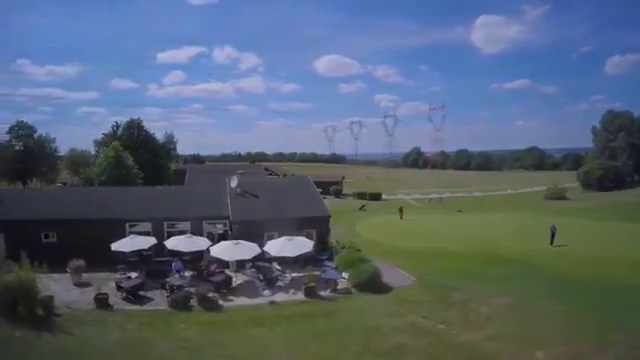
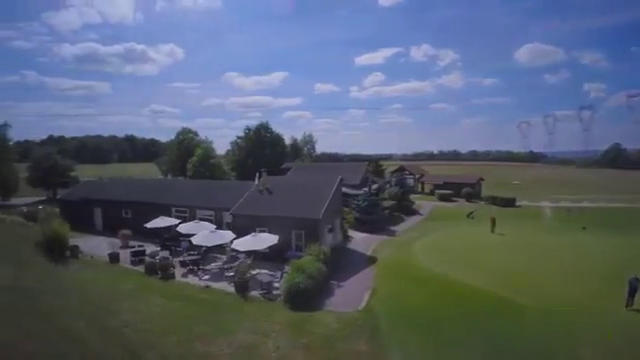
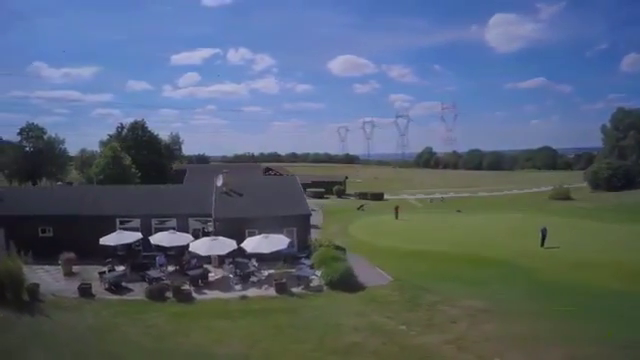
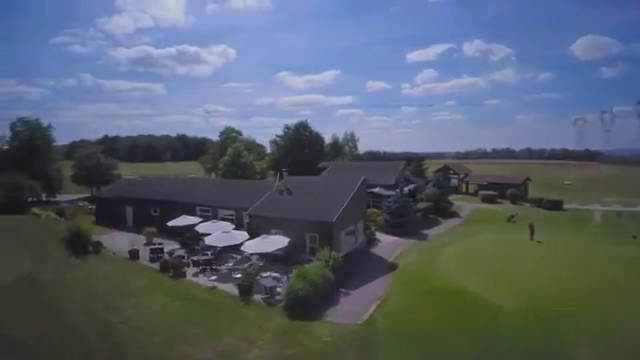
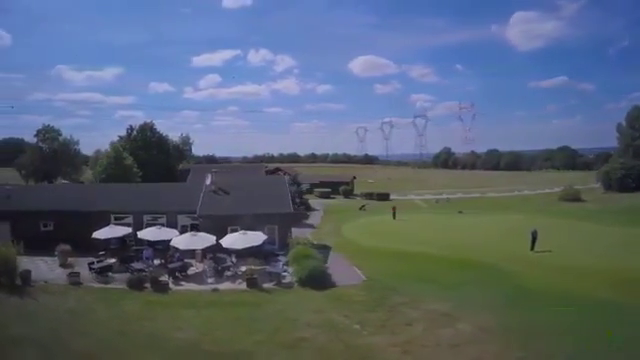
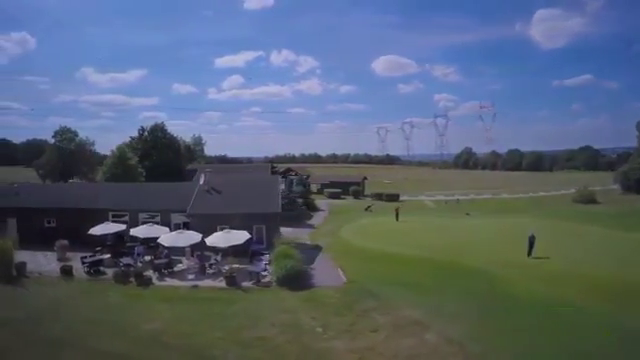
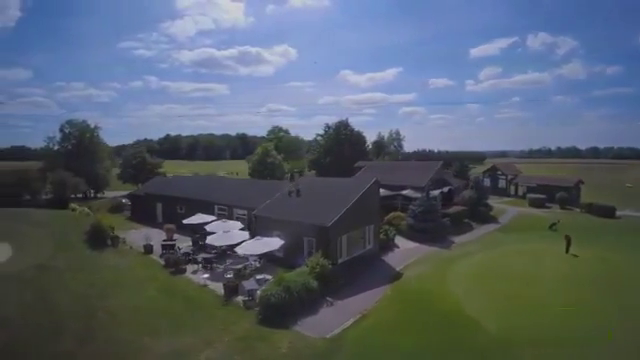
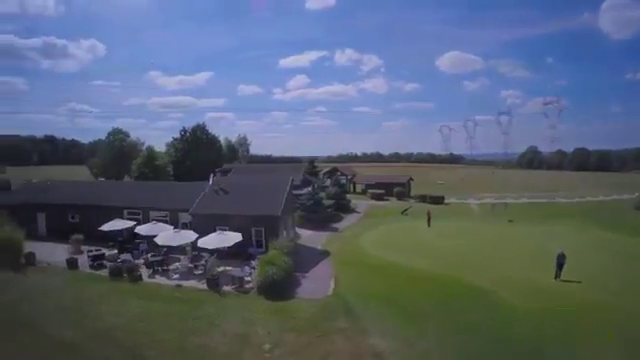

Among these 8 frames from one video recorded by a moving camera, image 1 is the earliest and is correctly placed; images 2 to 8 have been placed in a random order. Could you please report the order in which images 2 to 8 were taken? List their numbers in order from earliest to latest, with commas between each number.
3, 5, 6, 8, 2, 4, 7
